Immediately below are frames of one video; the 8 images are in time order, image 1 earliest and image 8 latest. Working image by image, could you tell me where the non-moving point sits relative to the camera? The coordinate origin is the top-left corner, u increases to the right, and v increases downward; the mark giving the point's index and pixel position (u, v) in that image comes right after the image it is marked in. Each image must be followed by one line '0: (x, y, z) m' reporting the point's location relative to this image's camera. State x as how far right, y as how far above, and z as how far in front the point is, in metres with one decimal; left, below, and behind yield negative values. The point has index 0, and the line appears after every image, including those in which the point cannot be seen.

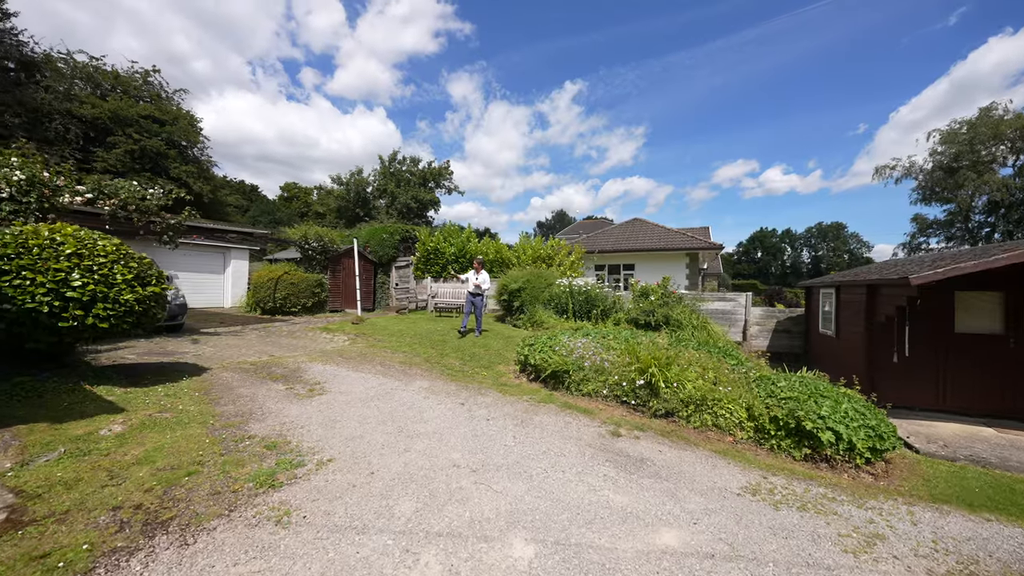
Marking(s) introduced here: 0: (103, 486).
0: (-3.4, -1.6, +3.1) m
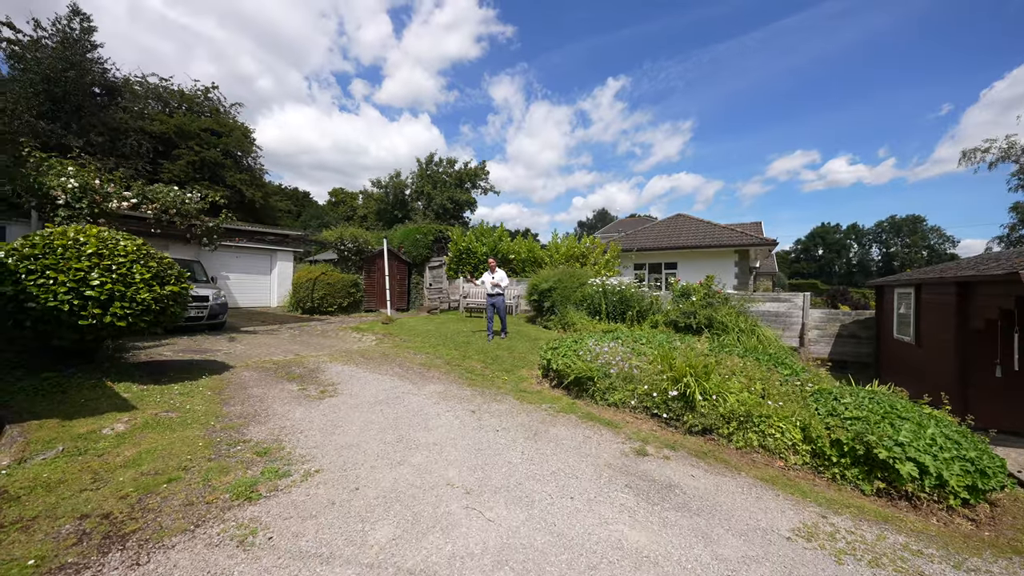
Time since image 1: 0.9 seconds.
0: (-3.5, -1.6, +3.0) m
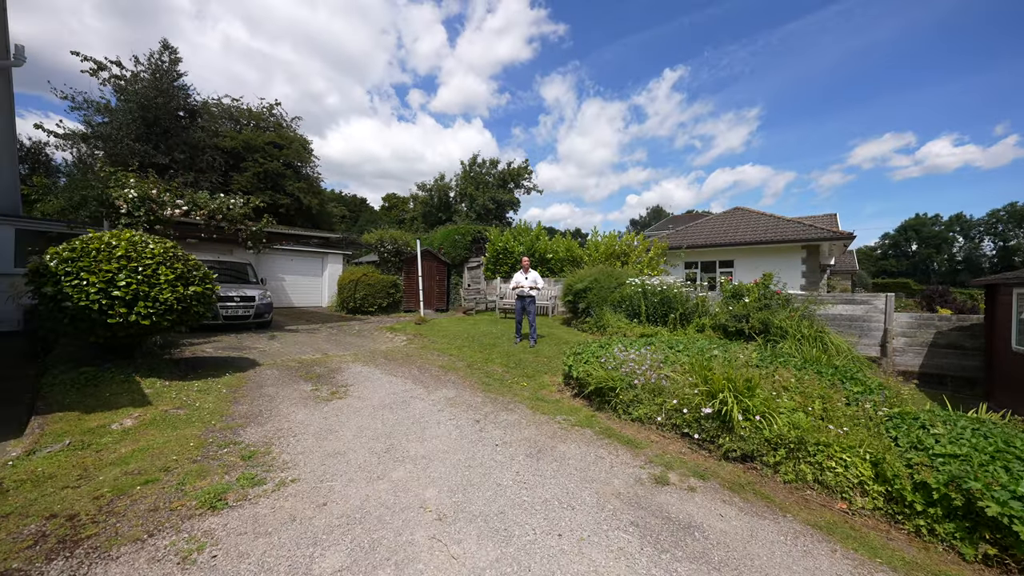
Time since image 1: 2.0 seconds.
0: (-3.6, -1.6, +3.0) m
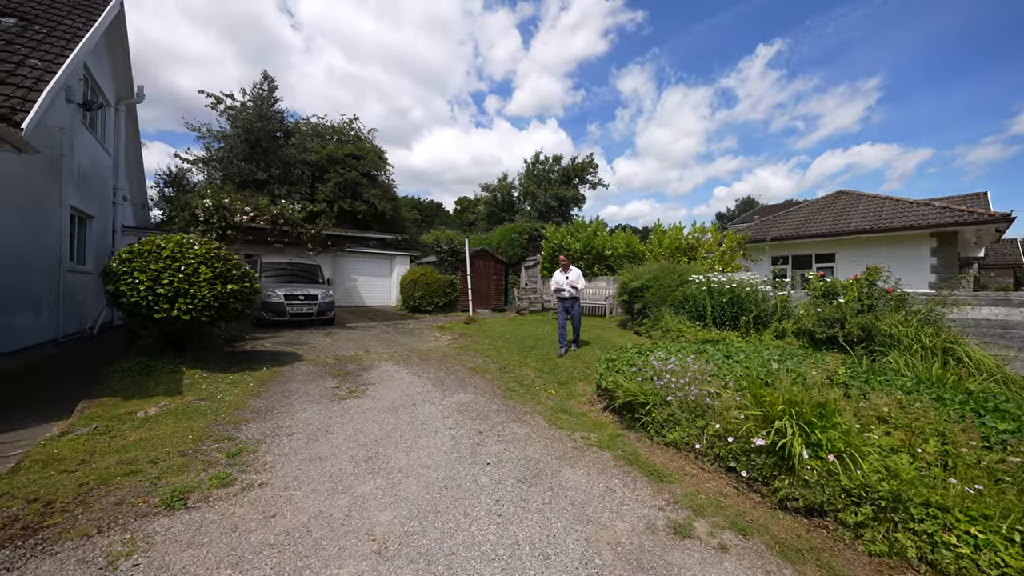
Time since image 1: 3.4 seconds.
0: (-3.8, -1.6, +3.2) m
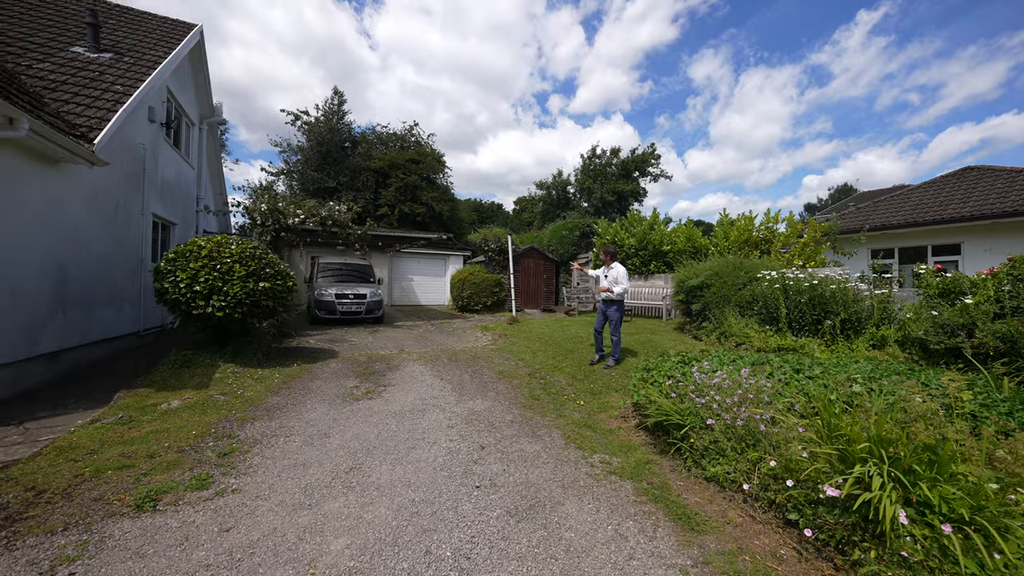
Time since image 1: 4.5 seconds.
0: (-3.9, -1.5, +3.3) m
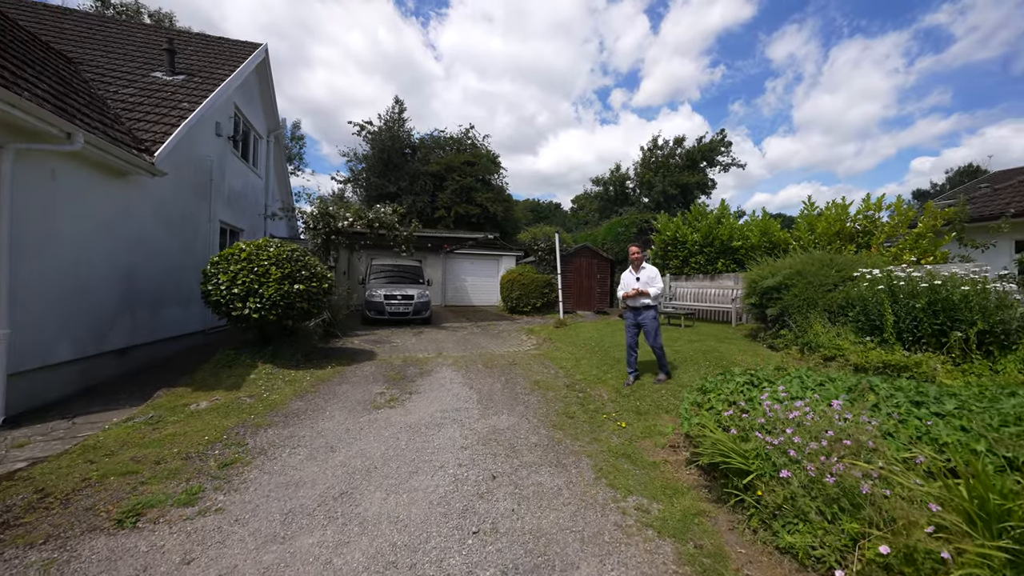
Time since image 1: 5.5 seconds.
0: (-3.8, -1.5, +3.3) m
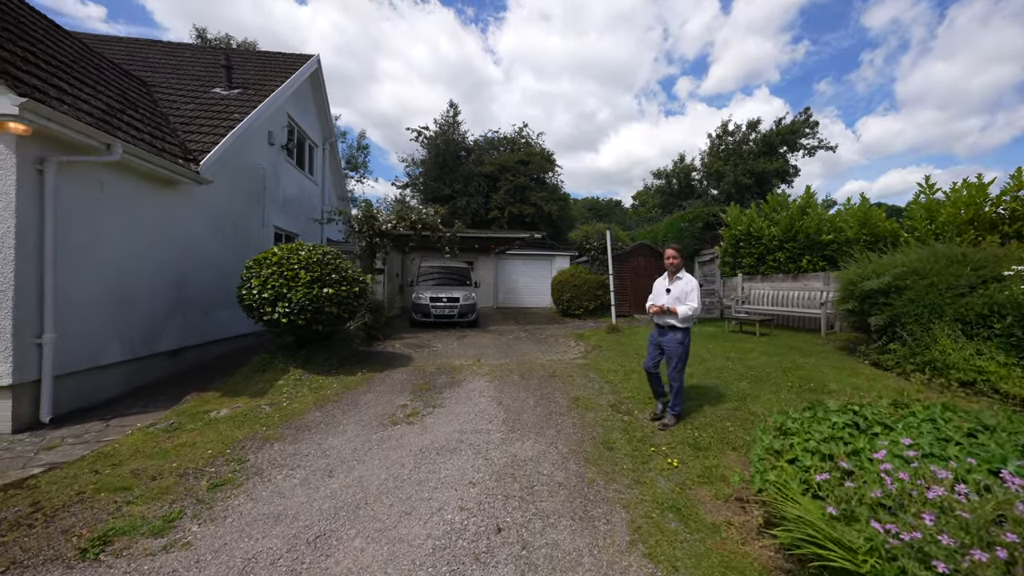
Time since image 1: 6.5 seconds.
0: (-3.7, -1.6, +3.3) m
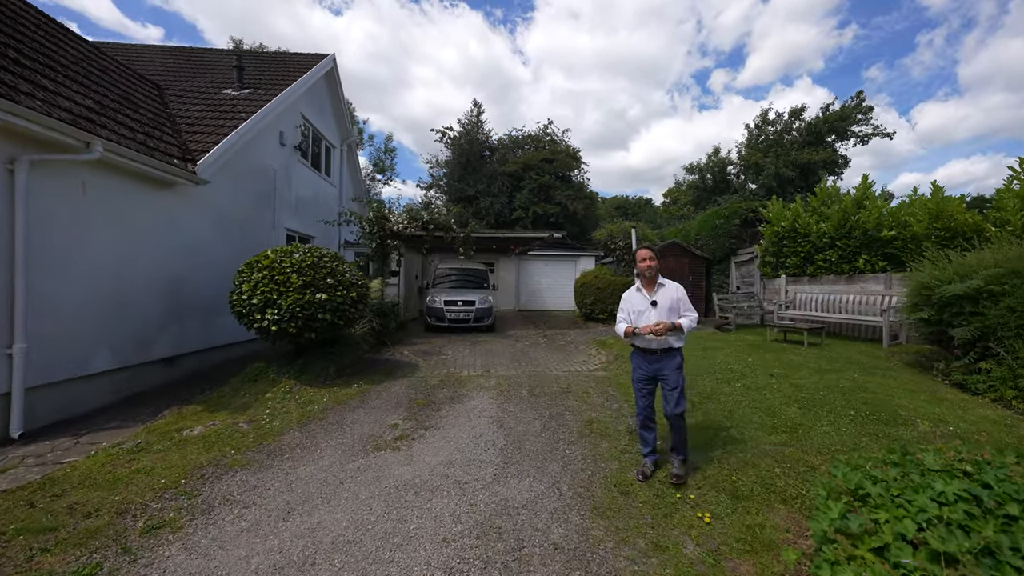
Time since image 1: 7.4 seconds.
0: (-3.8, -1.7, +2.9) m
